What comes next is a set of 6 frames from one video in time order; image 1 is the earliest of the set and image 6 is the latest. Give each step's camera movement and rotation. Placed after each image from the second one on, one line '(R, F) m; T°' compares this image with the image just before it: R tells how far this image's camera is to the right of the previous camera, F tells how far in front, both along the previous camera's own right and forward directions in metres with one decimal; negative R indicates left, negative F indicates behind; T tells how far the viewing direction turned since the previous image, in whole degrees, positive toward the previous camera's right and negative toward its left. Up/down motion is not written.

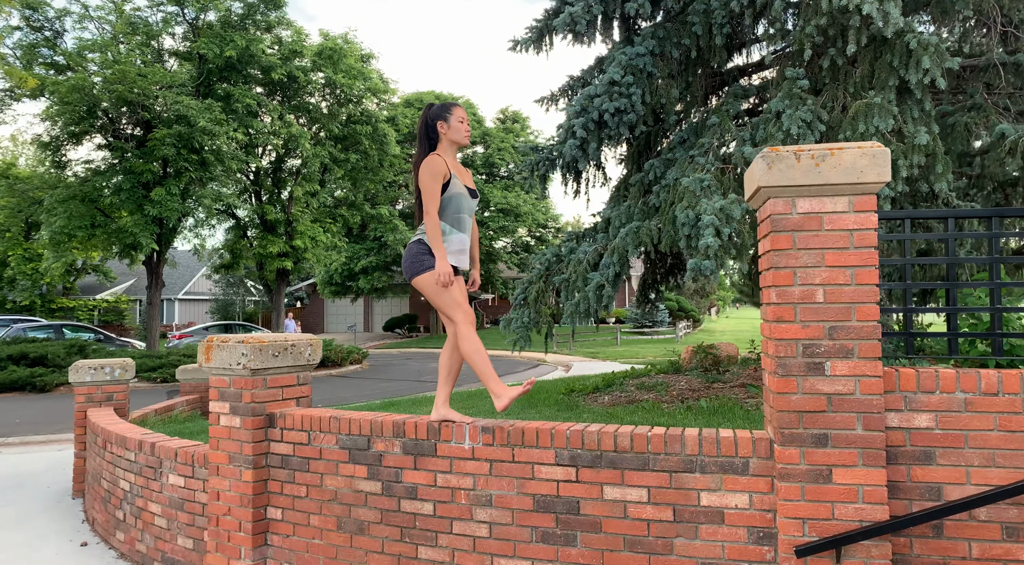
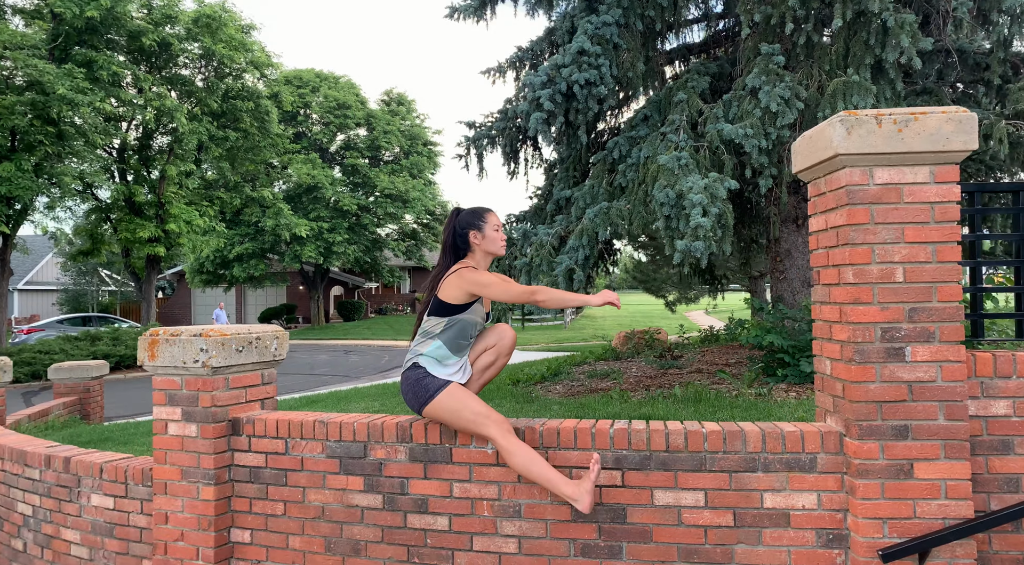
(-0.6, +0.6) m; +9°
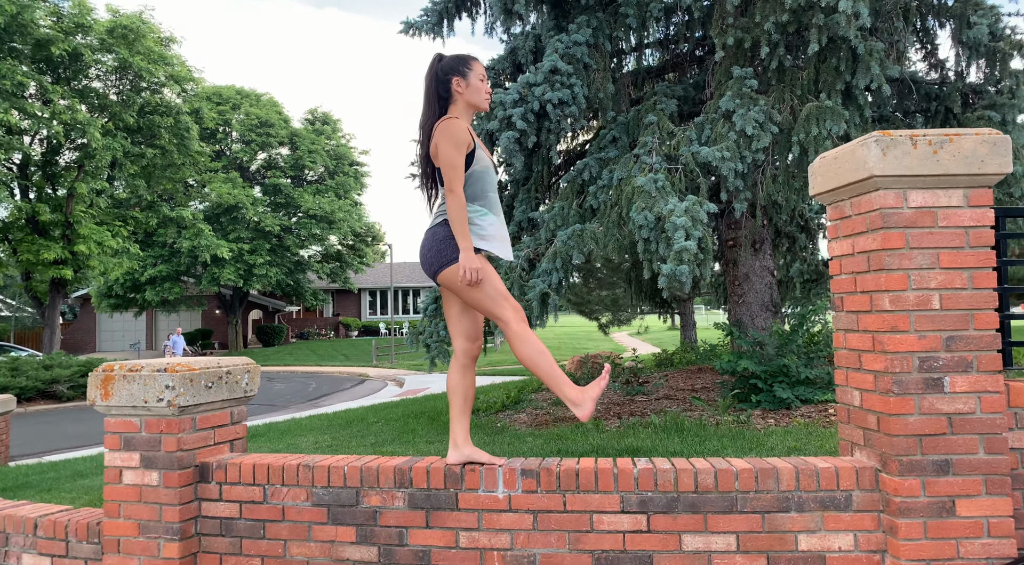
(-0.3, +0.3) m; +5°
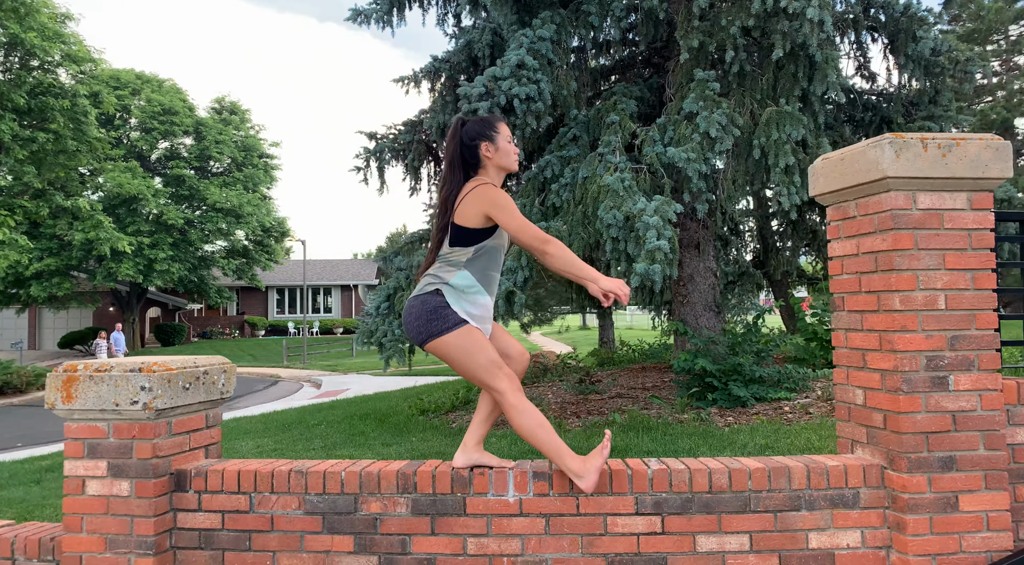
(-0.4, +0.1) m; +6°
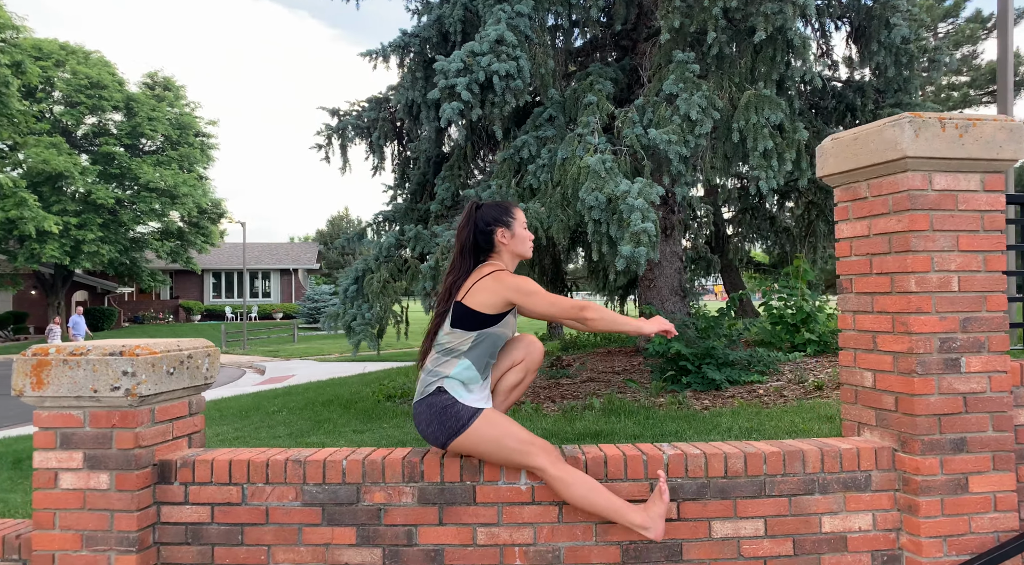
(-0.2, +0.1) m; +4°
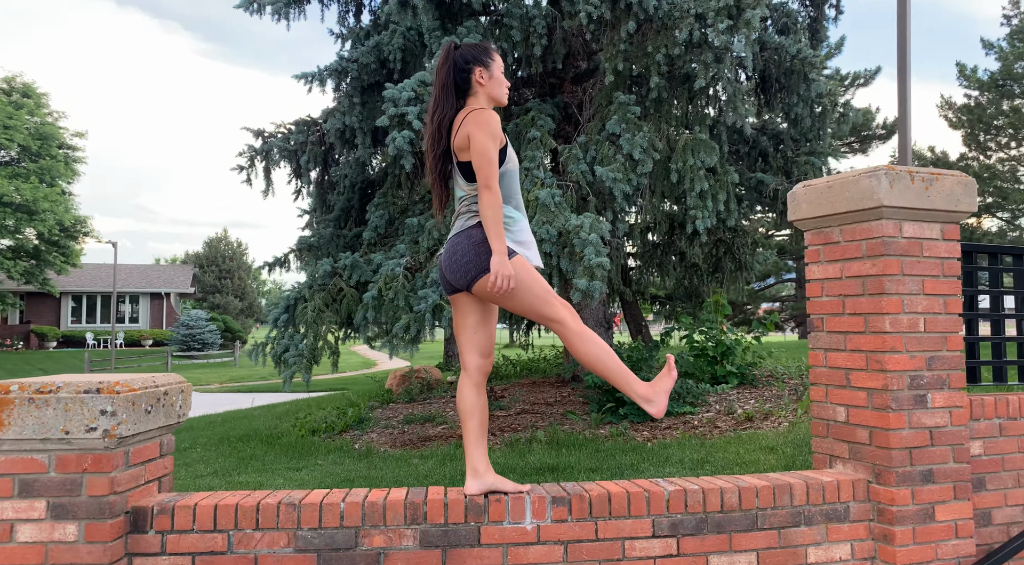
(-0.4, +0.1) m; +8°
